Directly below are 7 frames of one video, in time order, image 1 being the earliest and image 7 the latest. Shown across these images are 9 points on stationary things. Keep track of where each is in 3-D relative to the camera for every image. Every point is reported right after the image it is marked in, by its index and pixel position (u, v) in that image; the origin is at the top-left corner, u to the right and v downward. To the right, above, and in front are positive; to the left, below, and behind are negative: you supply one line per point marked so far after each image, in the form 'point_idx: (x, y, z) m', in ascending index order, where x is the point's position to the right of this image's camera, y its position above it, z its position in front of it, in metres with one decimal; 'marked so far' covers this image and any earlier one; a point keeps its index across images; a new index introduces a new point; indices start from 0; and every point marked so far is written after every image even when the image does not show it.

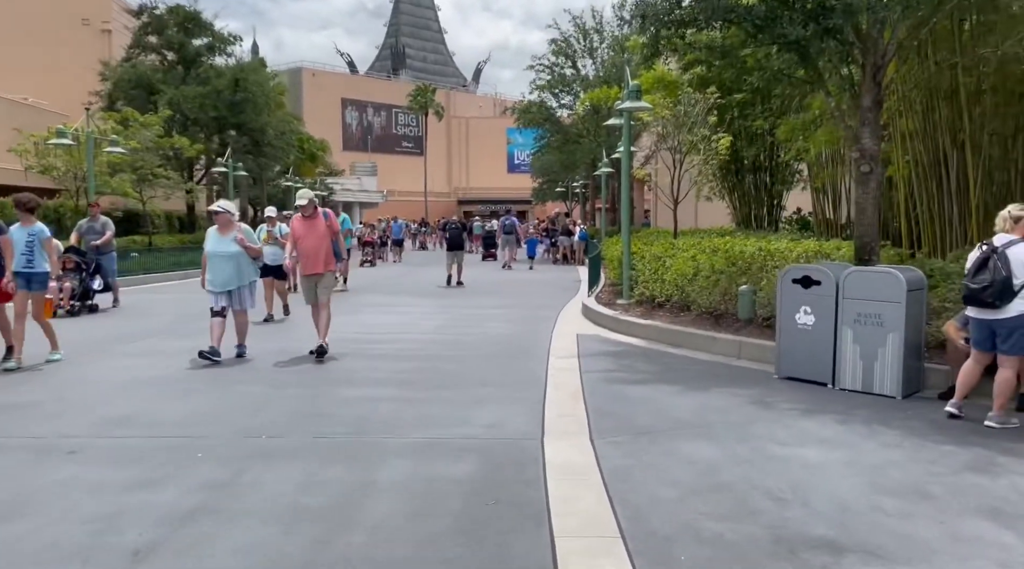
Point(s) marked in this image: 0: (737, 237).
0: (+3.8, +0.8, +15.3) m
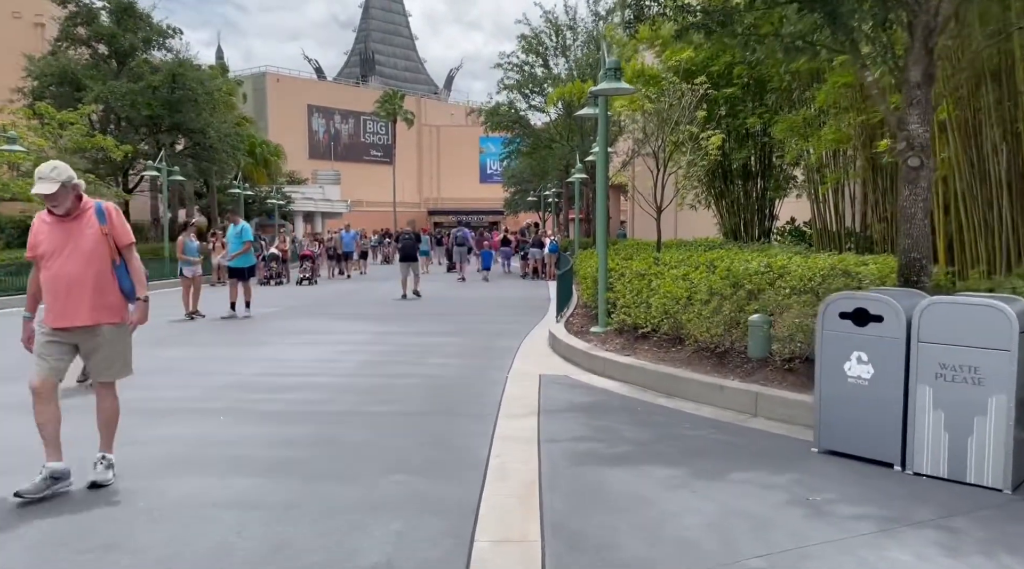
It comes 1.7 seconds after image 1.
0: (+3.2, +0.5, +13.1) m
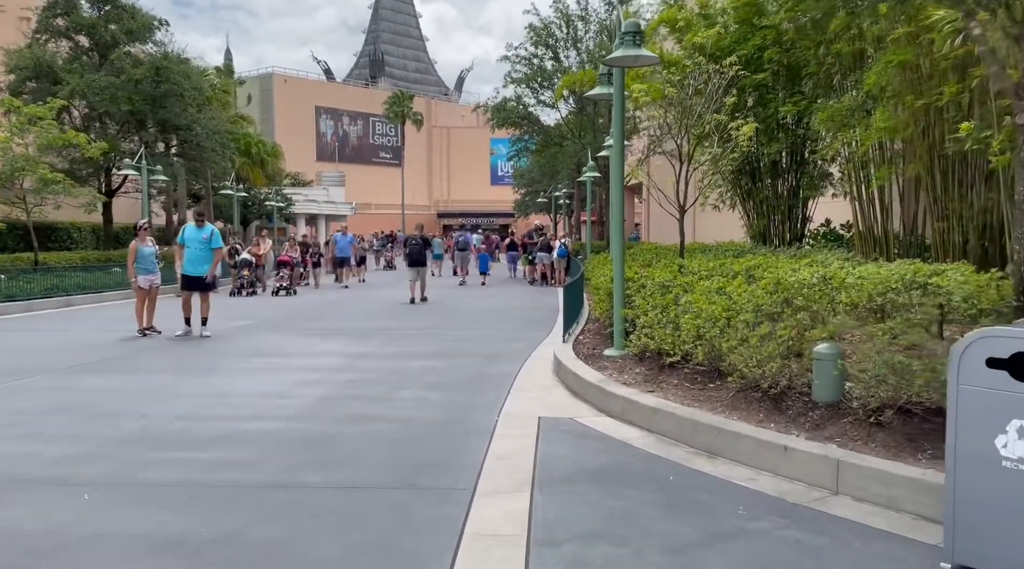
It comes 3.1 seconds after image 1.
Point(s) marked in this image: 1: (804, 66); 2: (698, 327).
0: (+3.2, +0.3, +11.3) m
1: (+4.5, +3.3, +13.8) m
2: (+1.4, -0.3, +6.7) m
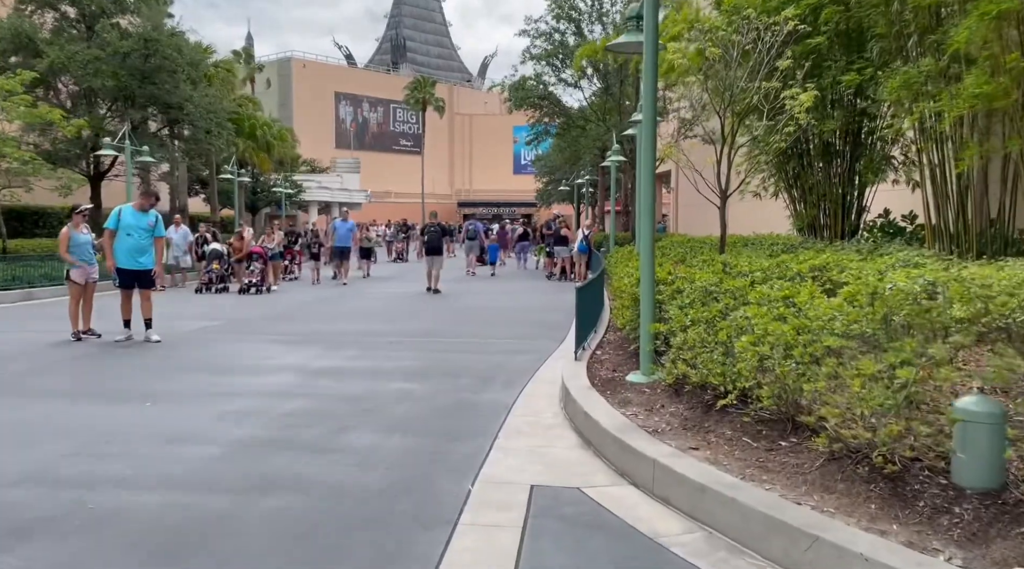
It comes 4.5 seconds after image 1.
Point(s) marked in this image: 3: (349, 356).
0: (+3.2, +0.3, +9.2) m
1: (+4.6, +3.3, +11.6) m
2: (+1.3, -0.4, +4.7) m
3: (-1.6, -0.7, +8.6) m
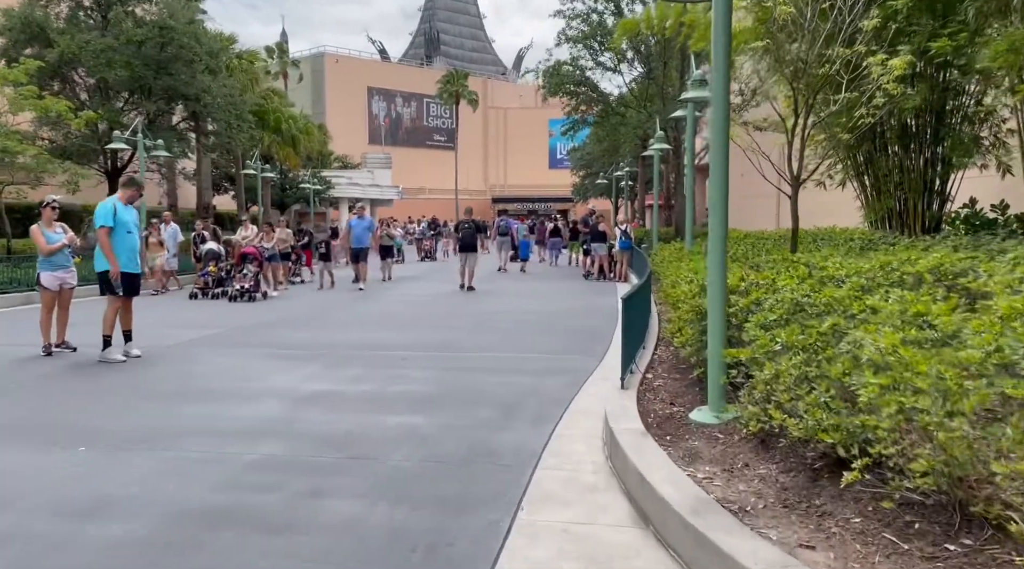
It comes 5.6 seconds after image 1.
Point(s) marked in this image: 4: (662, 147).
0: (+3.5, +0.3, +7.6) m
1: (+4.9, +3.3, +9.9) m
2: (+1.4, -0.4, +3.2) m
3: (-1.3, -0.8, +7.2) m
4: (+3.1, +2.8, +18.9) m
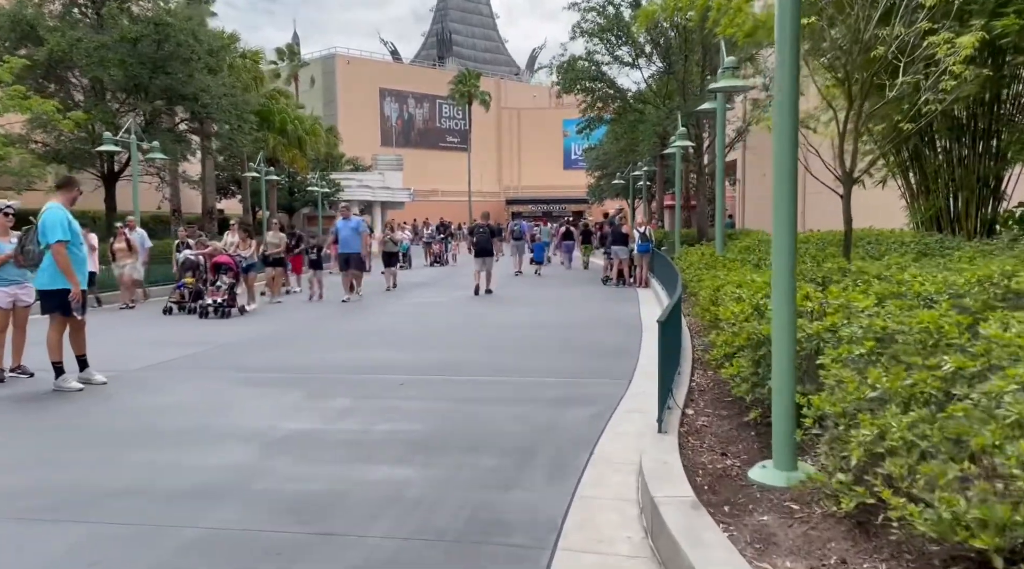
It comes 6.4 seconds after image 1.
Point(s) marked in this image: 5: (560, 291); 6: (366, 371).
0: (+3.6, +0.2, +6.5) m
1: (+5.1, +3.2, +8.8) m
2: (+1.4, -0.5, +2.1) m
3: (-1.2, -0.9, +6.2) m
4: (+3.4, +2.7, +17.8) m
5: (+0.9, -0.2, +16.6) m
6: (-1.2, -0.8, +7.7) m
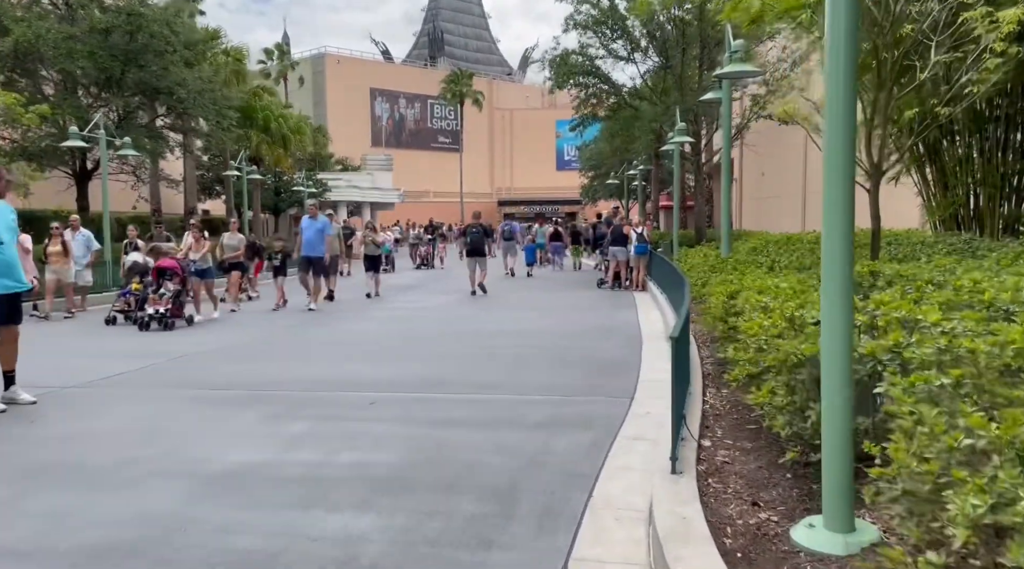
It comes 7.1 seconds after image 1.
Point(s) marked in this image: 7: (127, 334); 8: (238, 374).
0: (+3.5, +0.1, +5.6) m
1: (+4.9, +3.2, +8.0) m
2: (+1.4, -0.6, +1.2) m
3: (-1.3, -0.9, +5.3) m
4: (+3.2, +2.7, +17.0) m
5: (+0.7, -0.2, +15.7) m
6: (-1.3, -0.8, +6.8) m
7: (-3.8, -0.5, +9.1) m
8: (-2.2, -0.8, +7.3) m
